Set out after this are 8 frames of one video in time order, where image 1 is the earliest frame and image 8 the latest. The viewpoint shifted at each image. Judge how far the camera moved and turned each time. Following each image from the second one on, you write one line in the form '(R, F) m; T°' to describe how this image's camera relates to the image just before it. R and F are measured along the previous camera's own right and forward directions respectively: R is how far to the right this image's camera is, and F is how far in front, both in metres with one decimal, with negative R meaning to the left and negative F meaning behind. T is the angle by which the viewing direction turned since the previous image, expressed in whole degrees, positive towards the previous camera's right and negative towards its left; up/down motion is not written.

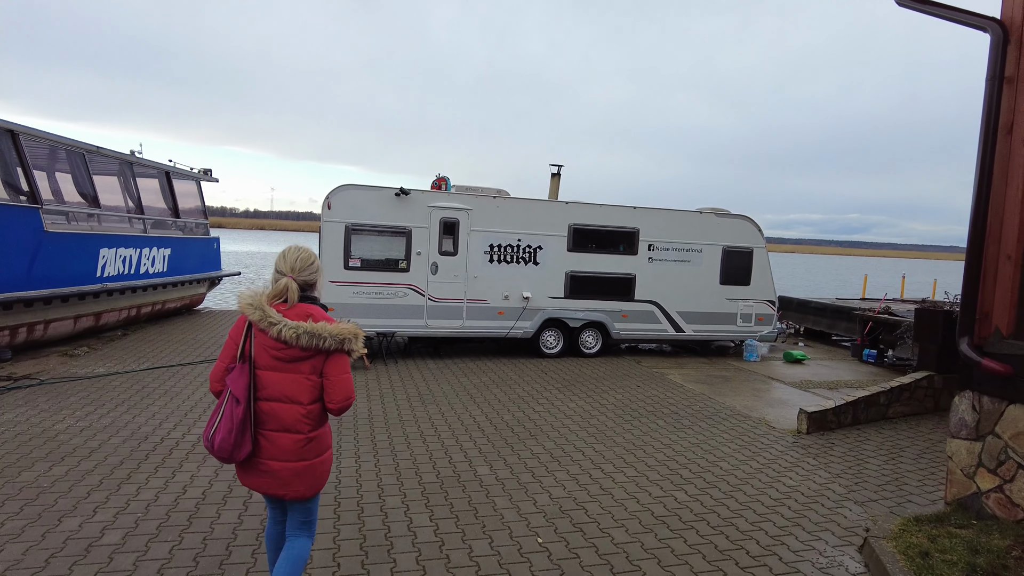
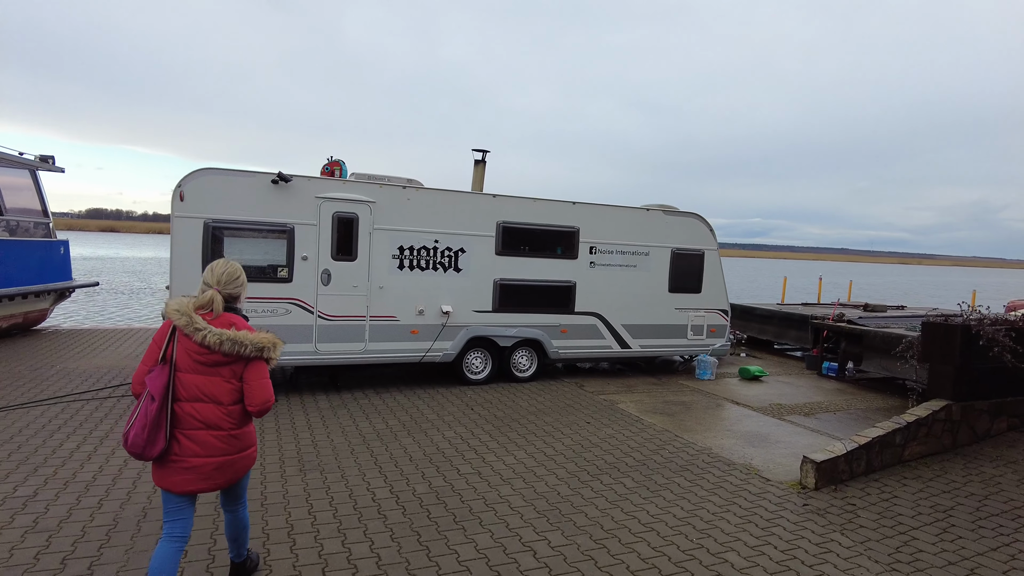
(0.0, +1.8) m; +7°
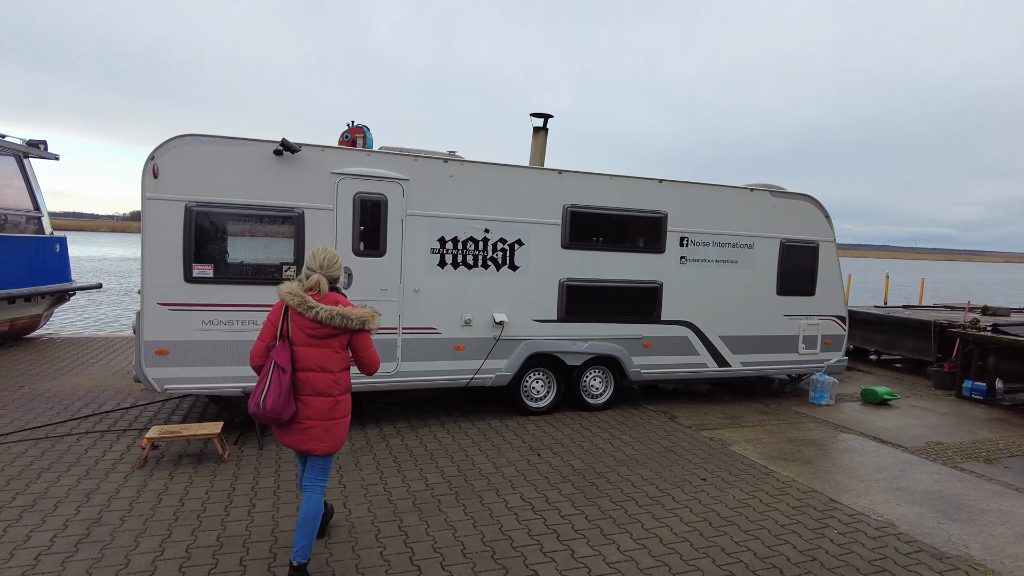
(-0.4, +1.8) m; -3°
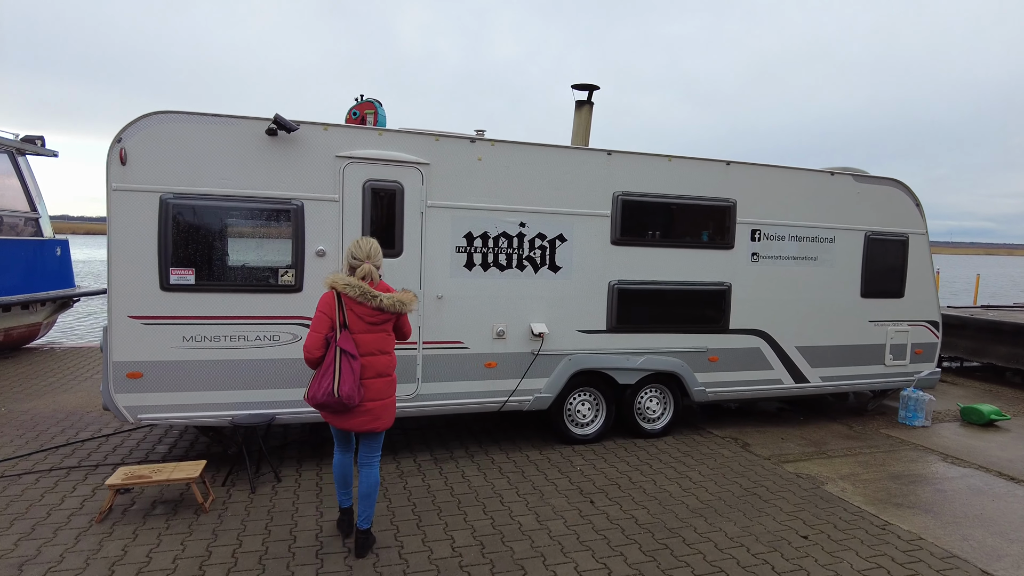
(-0.1, +1.0) m; -2°
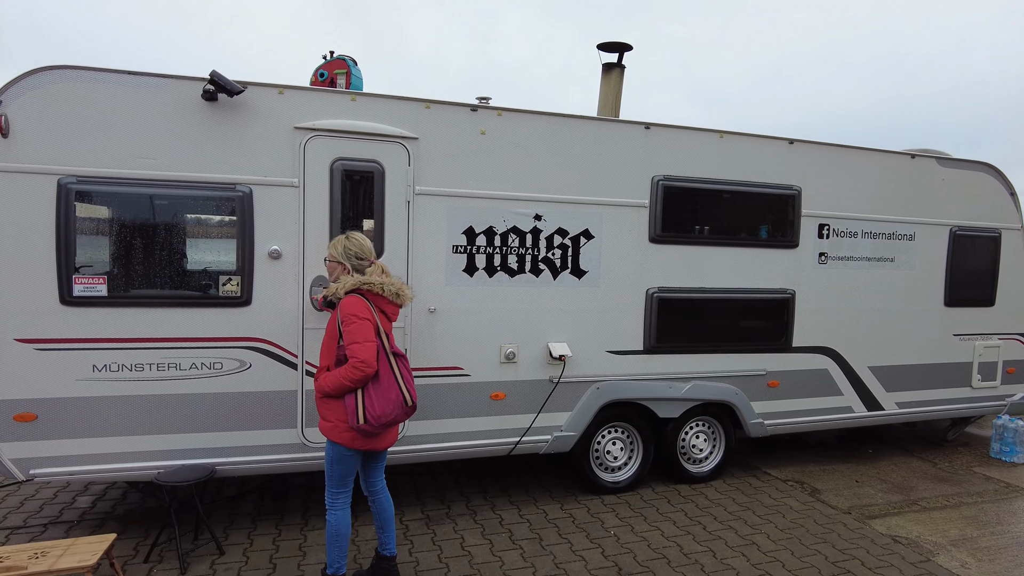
(-0.1, +1.1) m; 0°
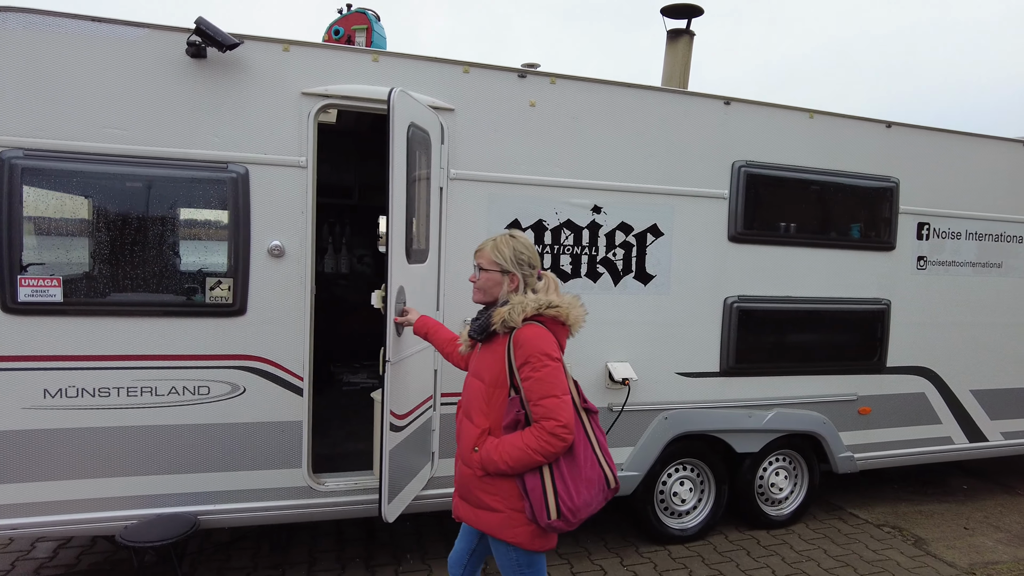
(-0.2, +0.7) m; -1°
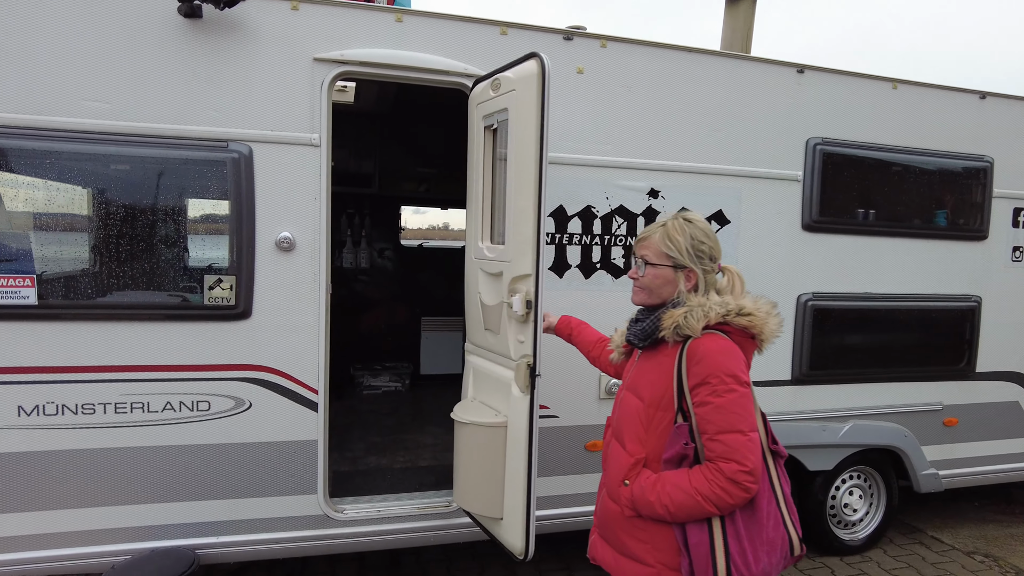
(-0.1, +0.4) m; -2°
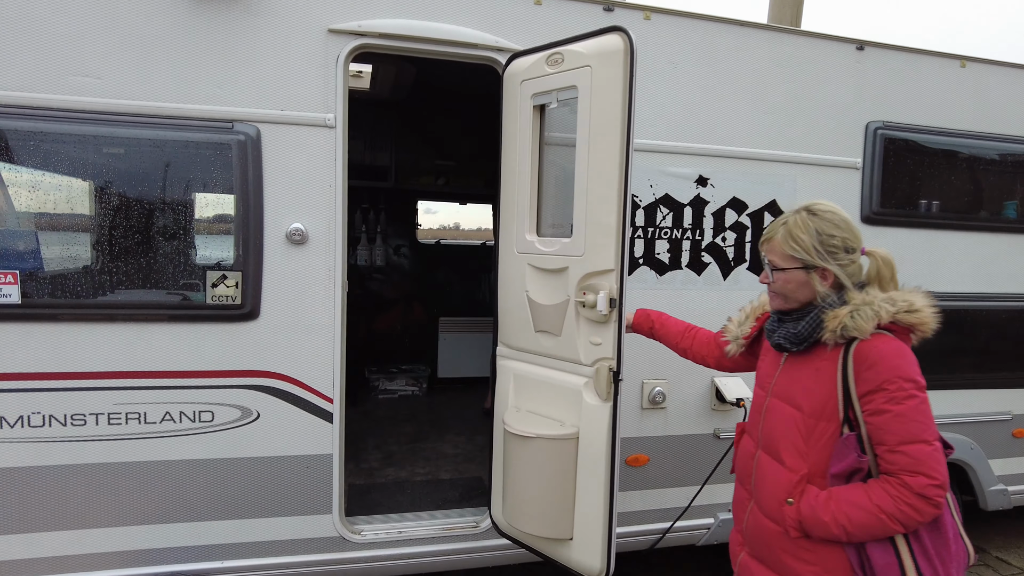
(-0.1, +0.3) m; -1°
